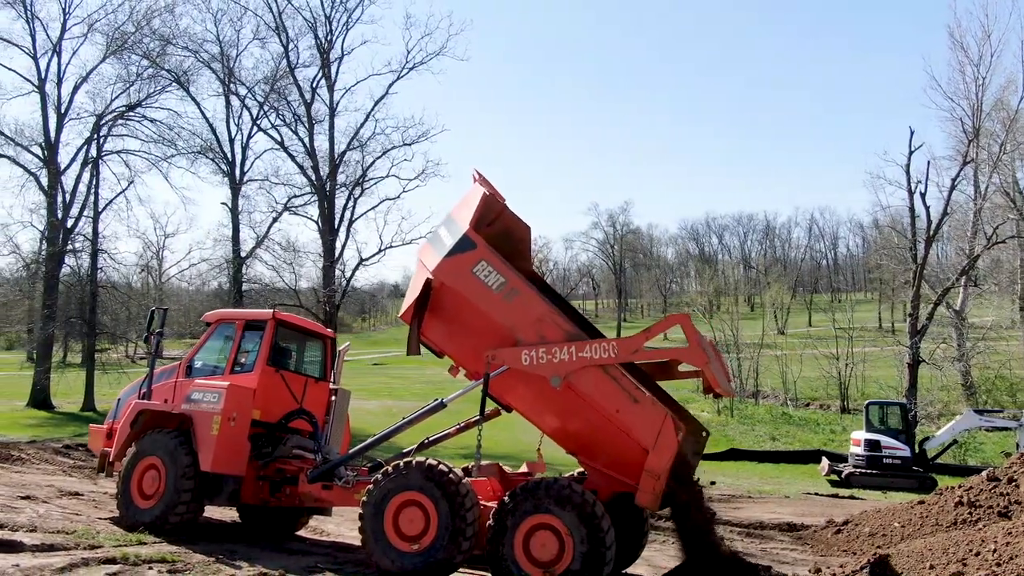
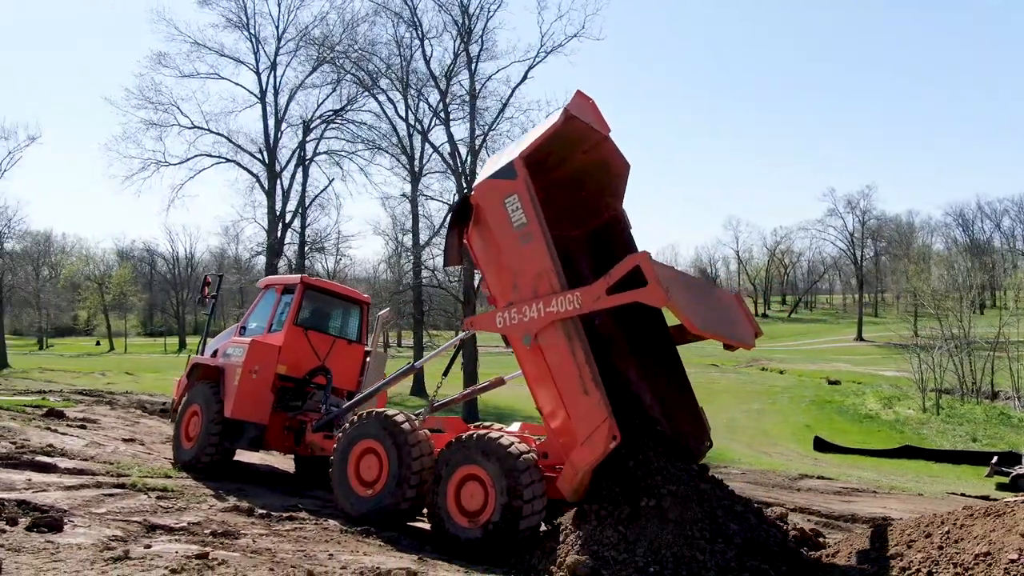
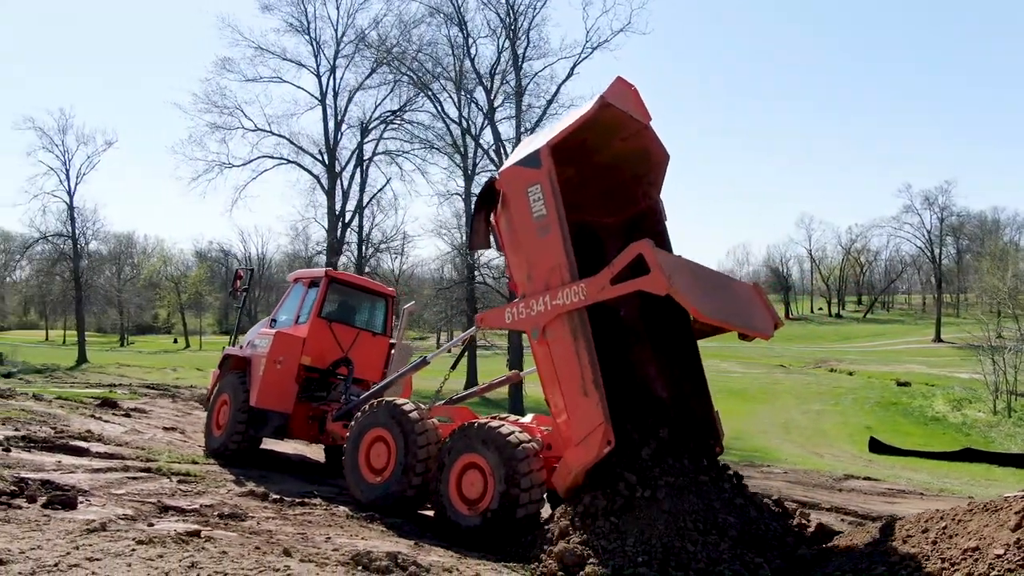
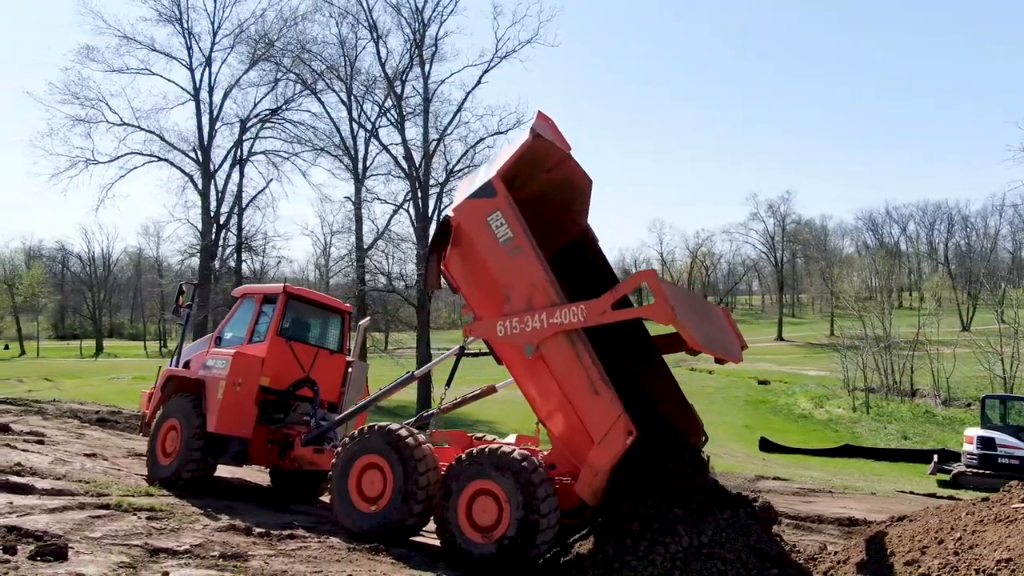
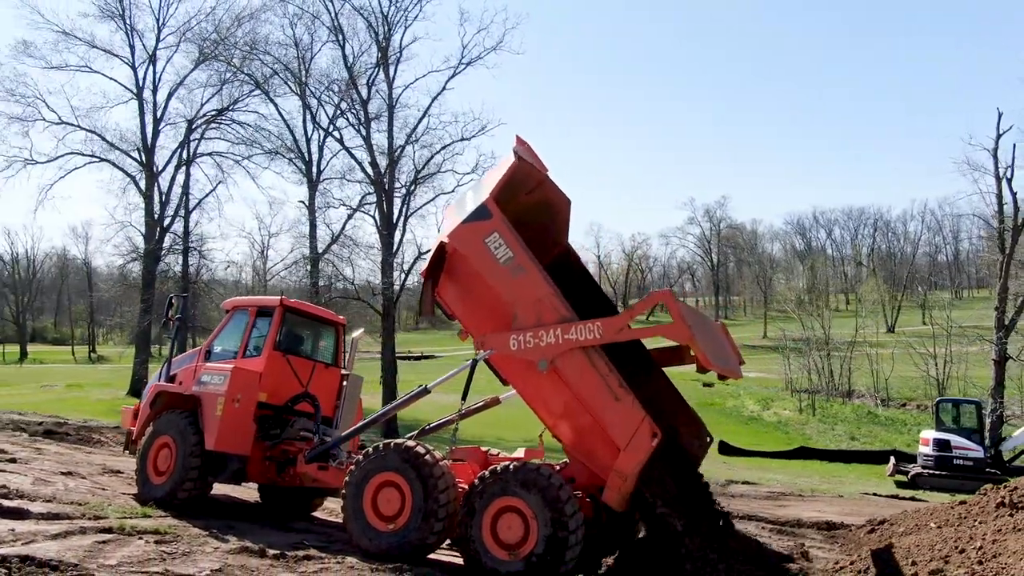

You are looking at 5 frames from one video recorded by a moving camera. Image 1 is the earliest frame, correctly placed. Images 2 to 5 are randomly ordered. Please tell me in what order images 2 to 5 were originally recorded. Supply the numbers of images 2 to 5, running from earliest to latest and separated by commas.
5, 4, 2, 3
